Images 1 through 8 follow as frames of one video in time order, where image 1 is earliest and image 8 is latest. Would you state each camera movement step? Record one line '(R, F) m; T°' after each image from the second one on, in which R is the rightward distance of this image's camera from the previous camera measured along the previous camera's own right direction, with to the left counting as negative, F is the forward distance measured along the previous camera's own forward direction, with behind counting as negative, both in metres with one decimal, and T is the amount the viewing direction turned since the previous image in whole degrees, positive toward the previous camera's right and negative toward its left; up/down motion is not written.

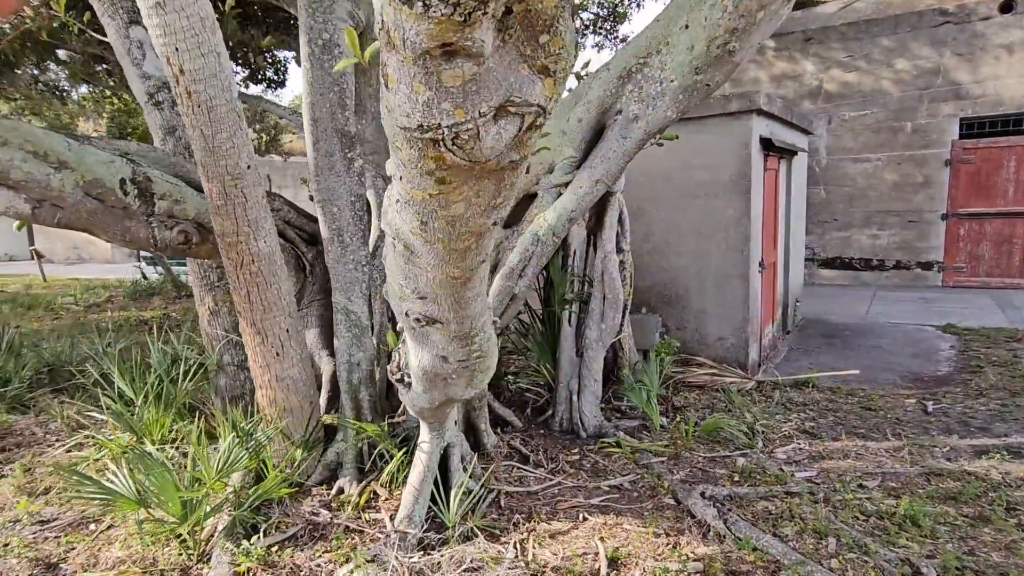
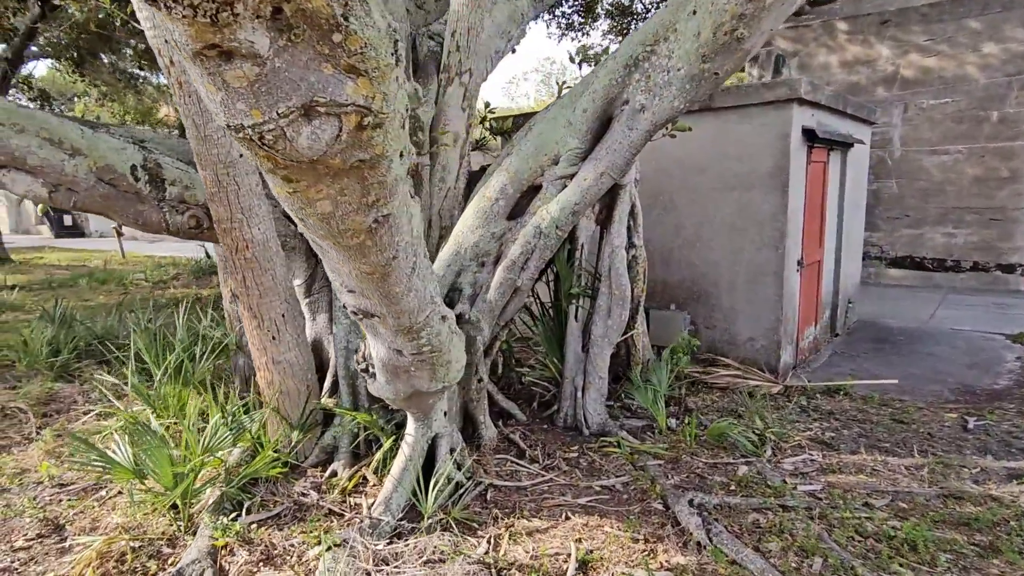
(+0.4, +0.1) m; -6°
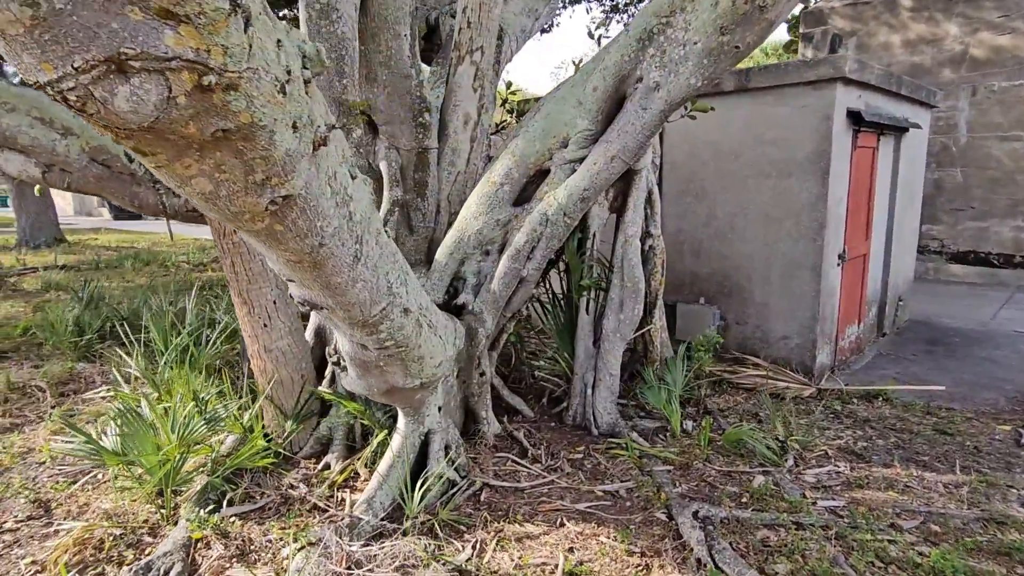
(+0.2, +0.2) m; -4°
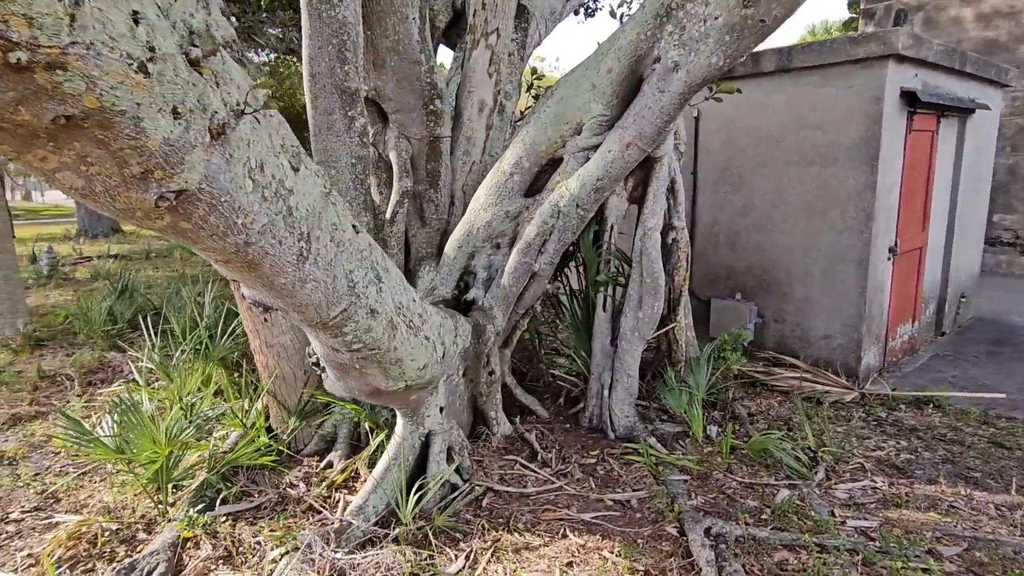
(+0.2, +0.2) m; -5°
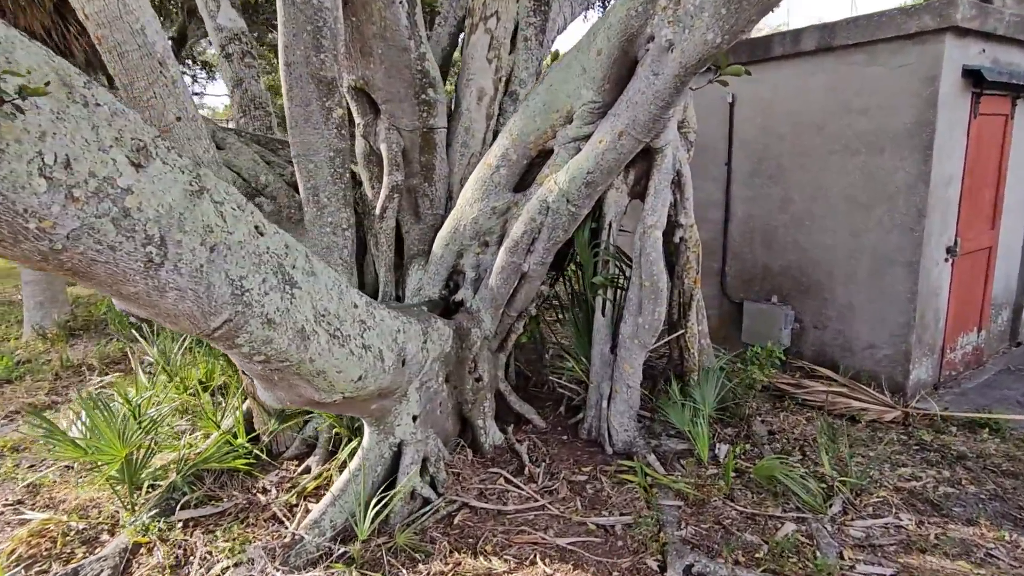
(+0.4, +0.2) m; -6°
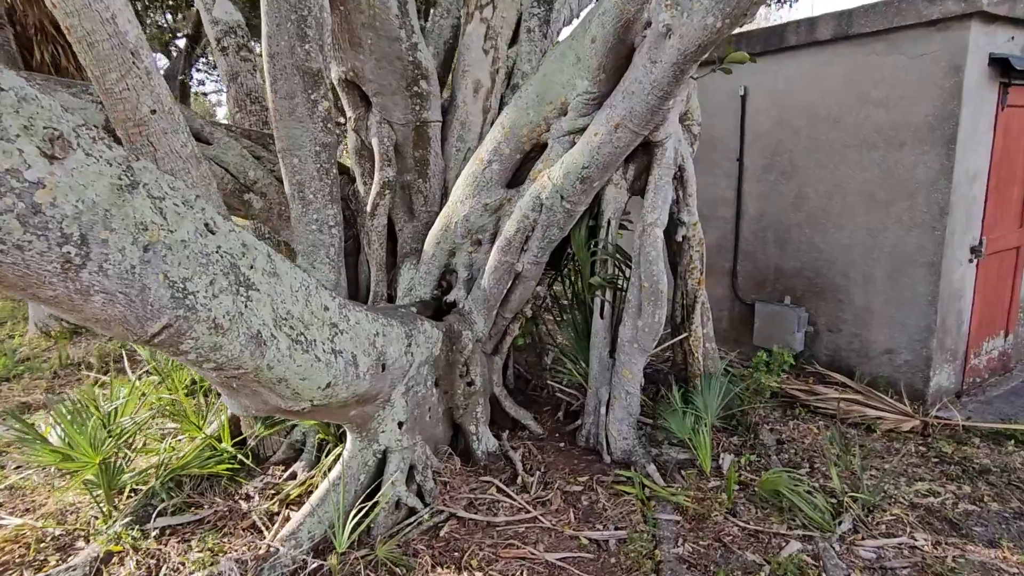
(+0.1, +0.1) m; -2°
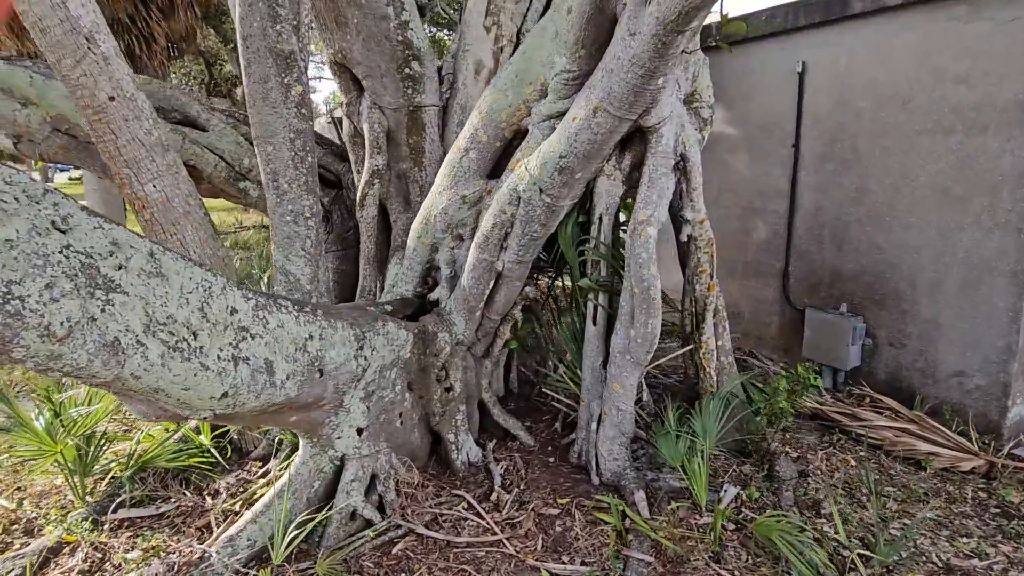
(+0.5, +0.3) m; -8°
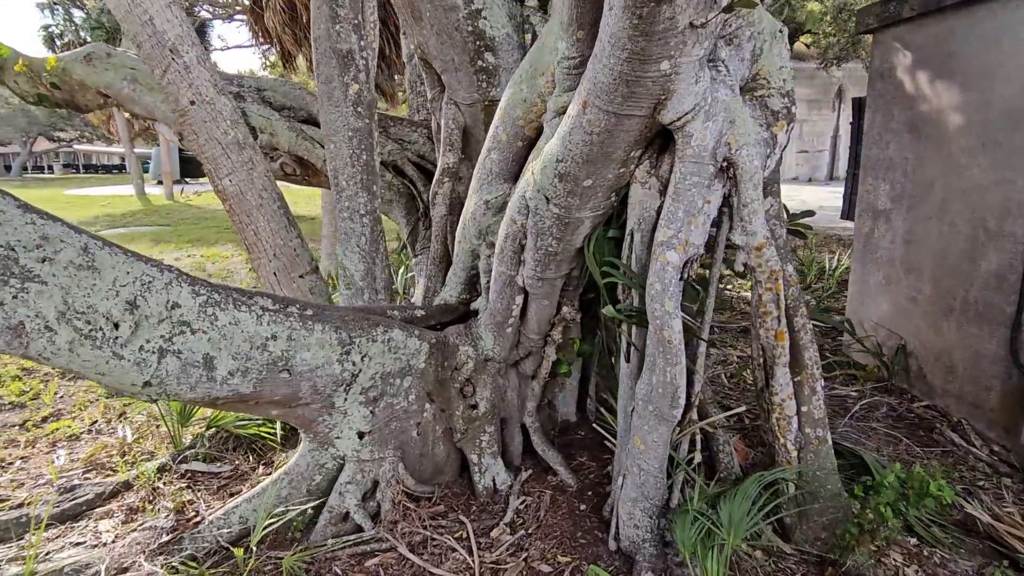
(+0.9, +0.5) m; -25°
